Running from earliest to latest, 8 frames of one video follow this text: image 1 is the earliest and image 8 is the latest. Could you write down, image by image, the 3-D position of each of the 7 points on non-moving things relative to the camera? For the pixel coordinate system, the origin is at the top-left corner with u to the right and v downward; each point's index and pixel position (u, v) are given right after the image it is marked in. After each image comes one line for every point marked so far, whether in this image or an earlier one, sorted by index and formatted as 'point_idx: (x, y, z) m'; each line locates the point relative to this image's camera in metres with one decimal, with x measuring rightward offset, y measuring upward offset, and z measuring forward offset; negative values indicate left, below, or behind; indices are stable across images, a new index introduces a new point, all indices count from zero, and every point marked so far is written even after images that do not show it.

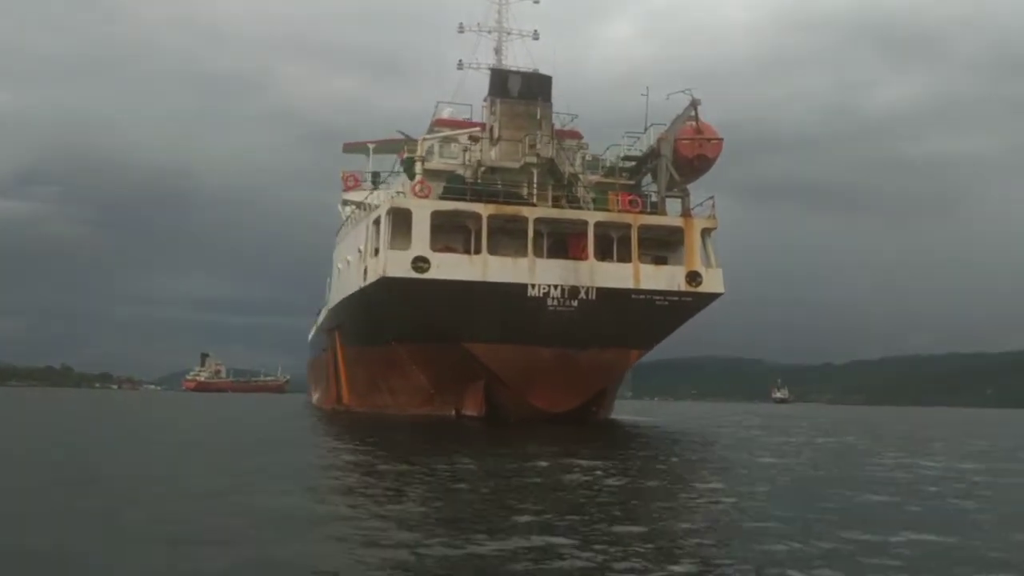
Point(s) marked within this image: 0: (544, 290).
0: (+0.7, 0.0, +19.7) m
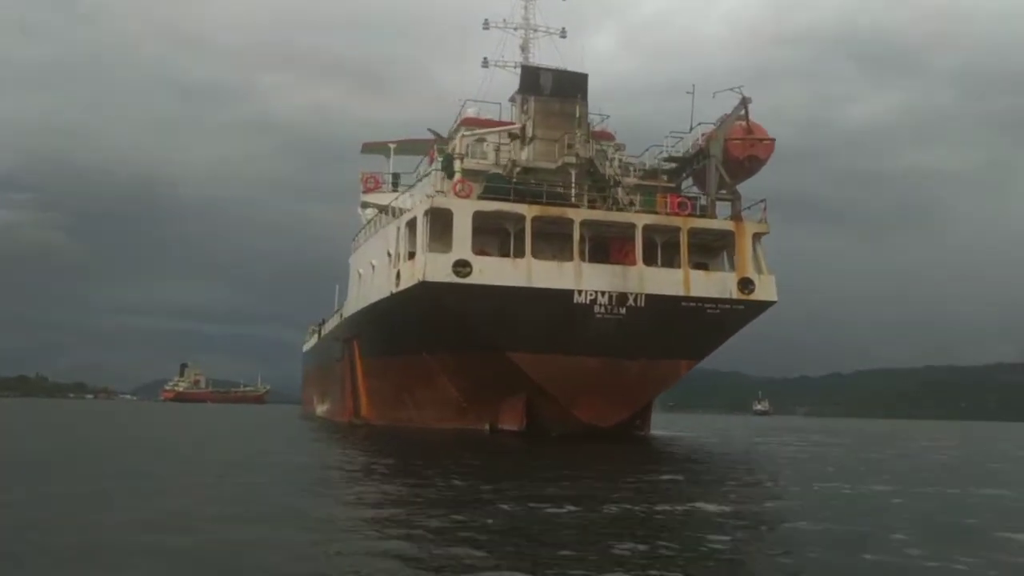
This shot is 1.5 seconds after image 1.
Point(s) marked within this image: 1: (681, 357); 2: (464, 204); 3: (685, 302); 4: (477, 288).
0: (+1.7, -0.2, +18.5) m
1: (+3.7, -1.5, +19.3) m
2: (-1.0, +1.7, +18.2) m
3: (+3.7, -0.3, +19.0) m
4: (-0.7, 0.0, +18.1) m
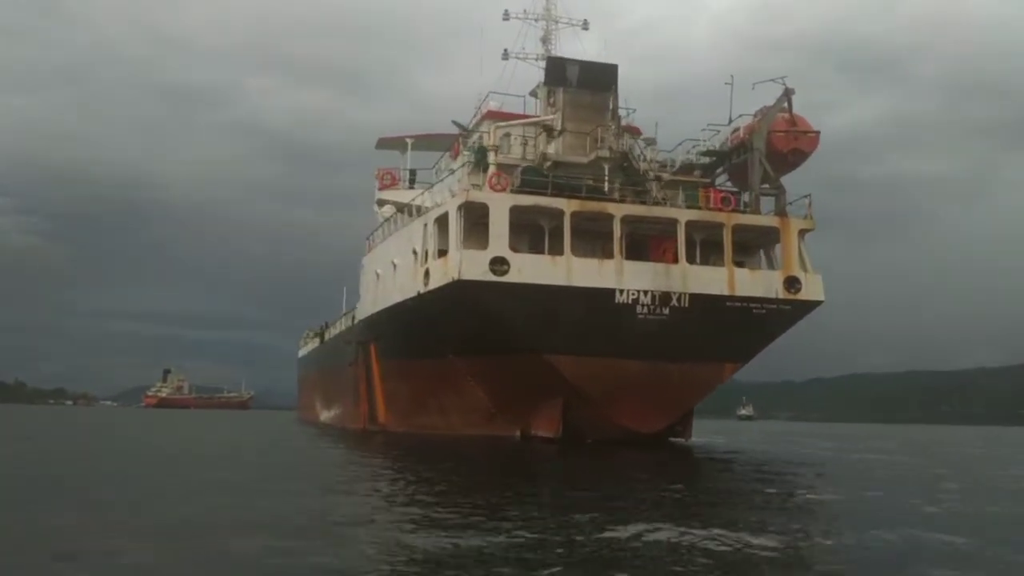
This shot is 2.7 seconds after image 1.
0: (+2.4, -0.2, +17.6) m
1: (+4.5, -1.5, +18.4) m
2: (-0.2, +1.7, +17.2) m
3: (+4.5, -0.3, +18.1) m
4: (+0.1, 0.0, +17.1) m
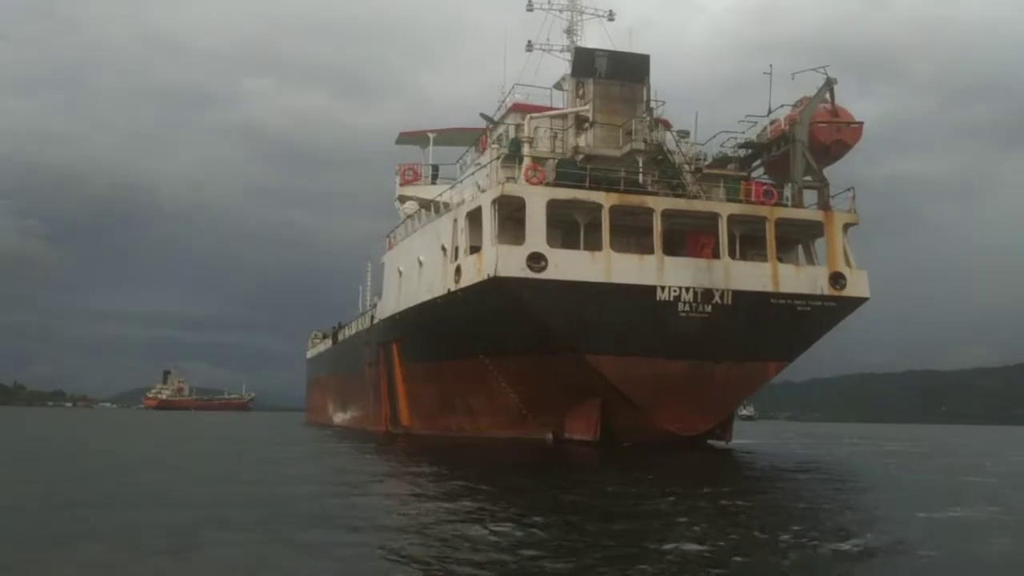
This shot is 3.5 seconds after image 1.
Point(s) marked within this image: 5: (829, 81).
0: (+3.1, -0.1, +16.9) m
1: (+5.2, -1.4, +17.7) m
2: (+0.5, +1.8, +16.5) m
3: (+5.2, -0.2, +17.4) m
4: (+0.8, +0.1, +16.4) m
5: (+6.7, +4.4, +18.7) m
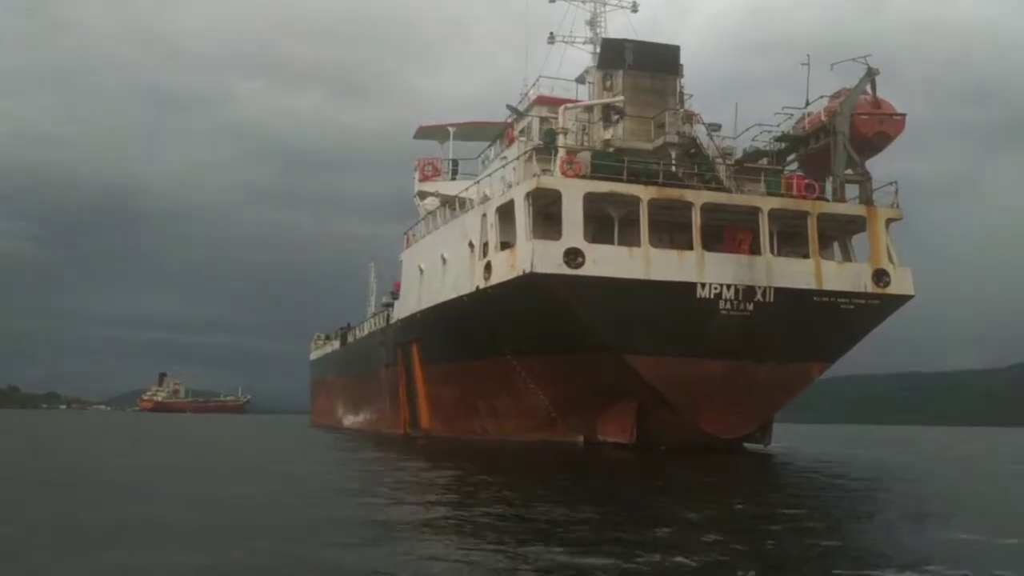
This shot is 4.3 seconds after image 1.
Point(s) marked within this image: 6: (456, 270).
0: (+3.7, 0.0, +16.2) m
1: (+5.8, -1.4, +17.0) m
2: (+1.1, +1.9, +15.8) m
3: (+5.8, -0.2, +16.8) m
4: (+1.4, +0.1, +15.7) m
5: (+7.3, +4.4, +18.1) m
6: (-1.2, +0.4, +19.2) m
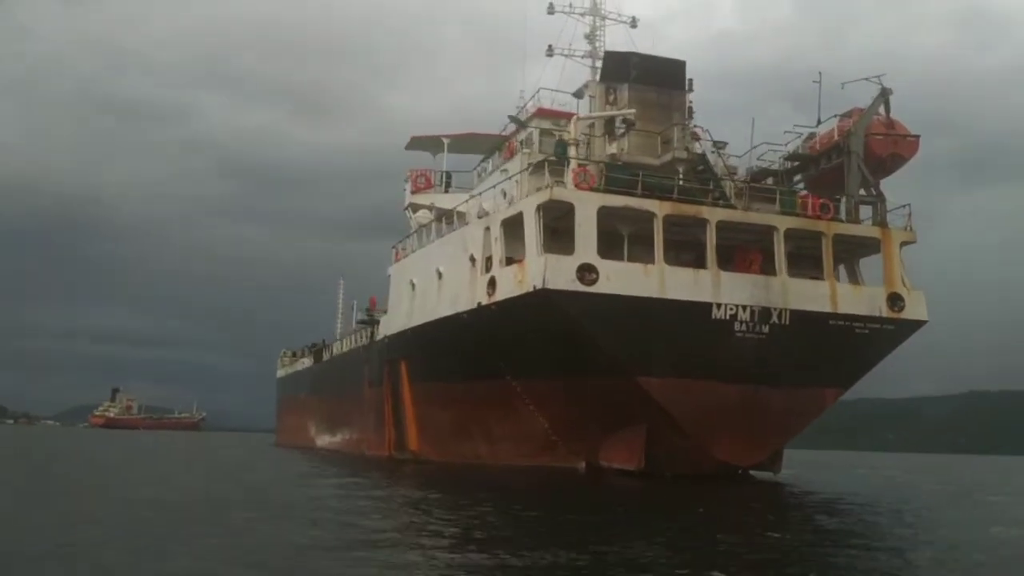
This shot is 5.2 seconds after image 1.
0: (+3.8, -0.4, +15.6) m
1: (+5.9, -1.8, +16.5) m
2: (+1.3, +1.5, +15.2) m
3: (+5.9, -0.6, +16.2) m
4: (+1.5, -0.2, +15.0) m
5: (+7.5, +3.9, +17.7) m
6: (-1.2, +0.1, +18.4) m
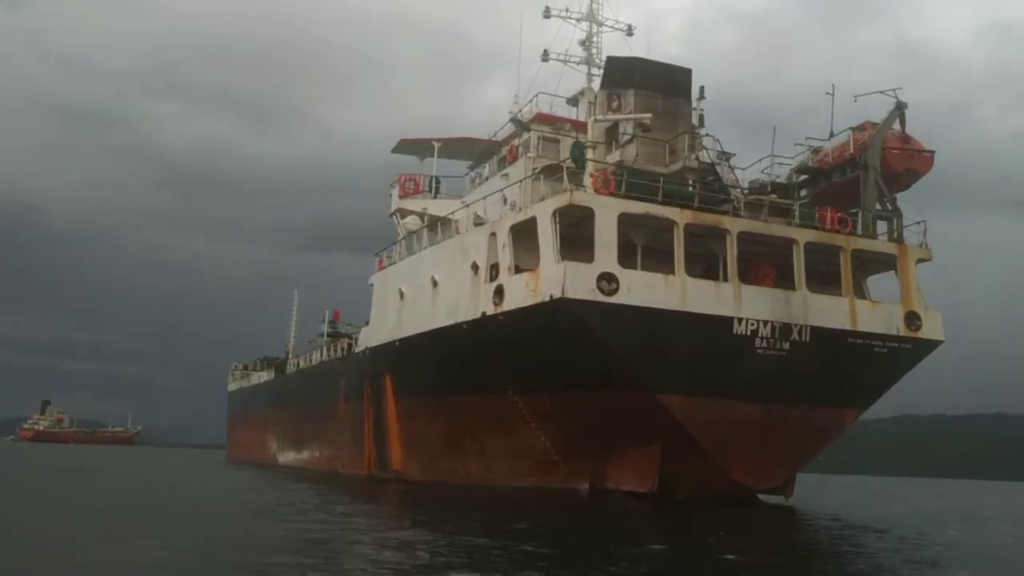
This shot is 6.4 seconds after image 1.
0: (+4.0, -0.6, +14.9) m
1: (+5.9, -2.1, +15.8) m
2: (+1.5, +1.4, +14.3) m
3: (+6.0, -0.9, +15.6) m
4: (+1.8, -0.4, +14.2) m
5: (+7.6, +3.6, +17.3) m
6: (-1.2, -0.1, +17.4) m
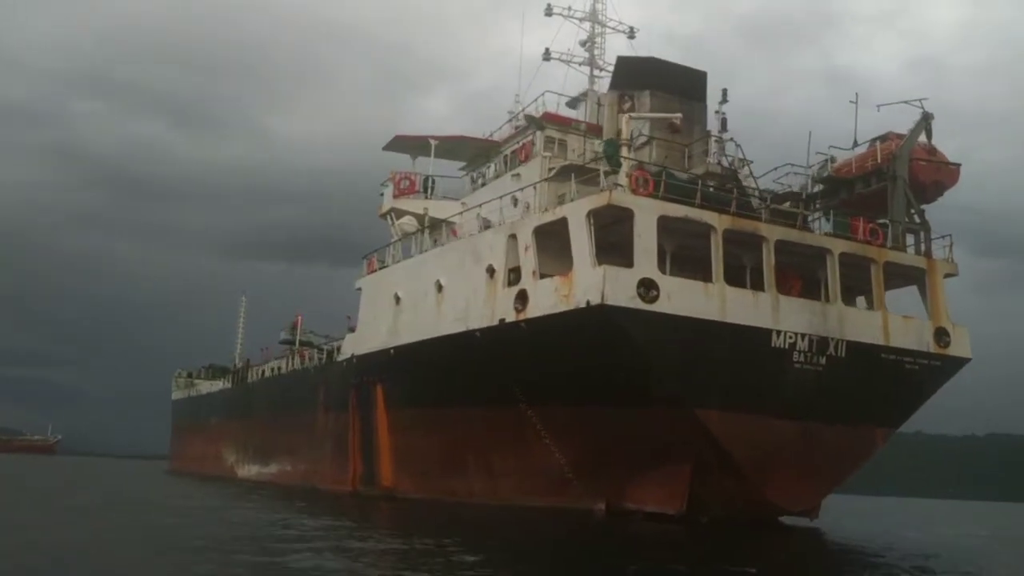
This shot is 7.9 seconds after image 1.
0: (+4.4, -0.8, +14.1) m
1: (+6.2, -2.3, +15.2) m
2: (+2.0, +1.3, +13.4) m
3: (+6.3, -1.1, +15.0) m
4: (+2.2, -0.5, +13.3) m
5: (+7.9, +3.3, +16.9) m
6: (-1.0, -0.2, +16.3) m
